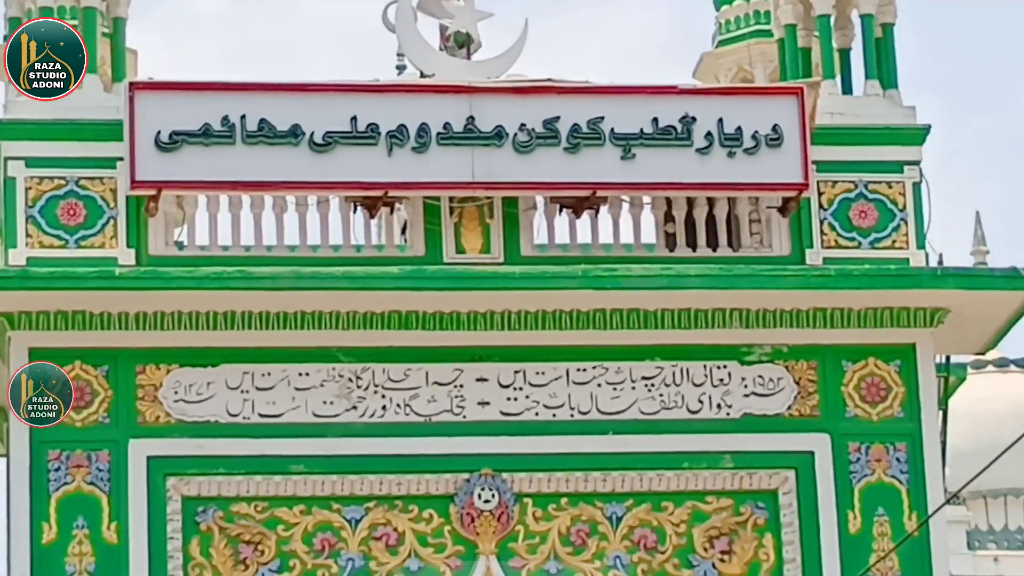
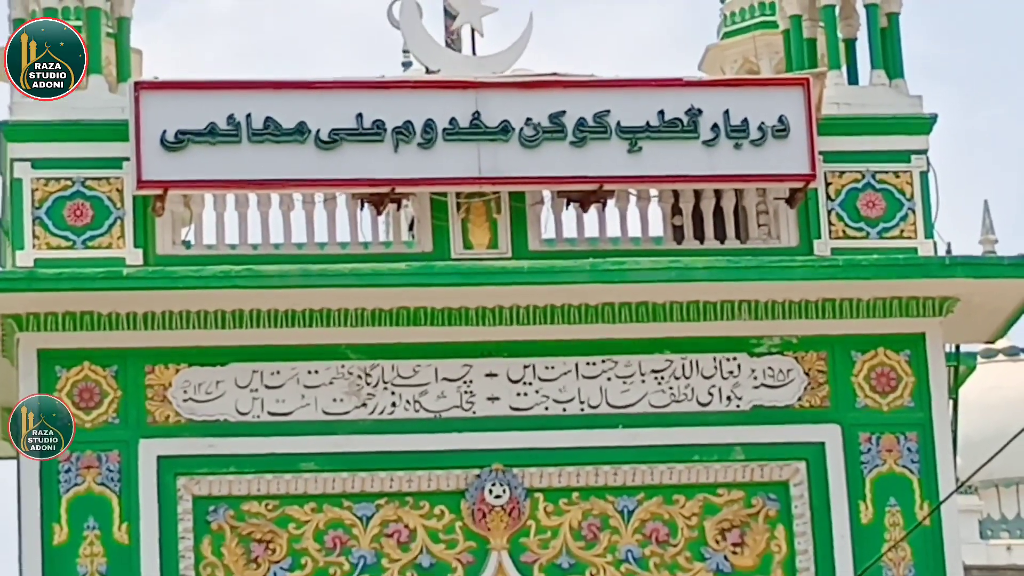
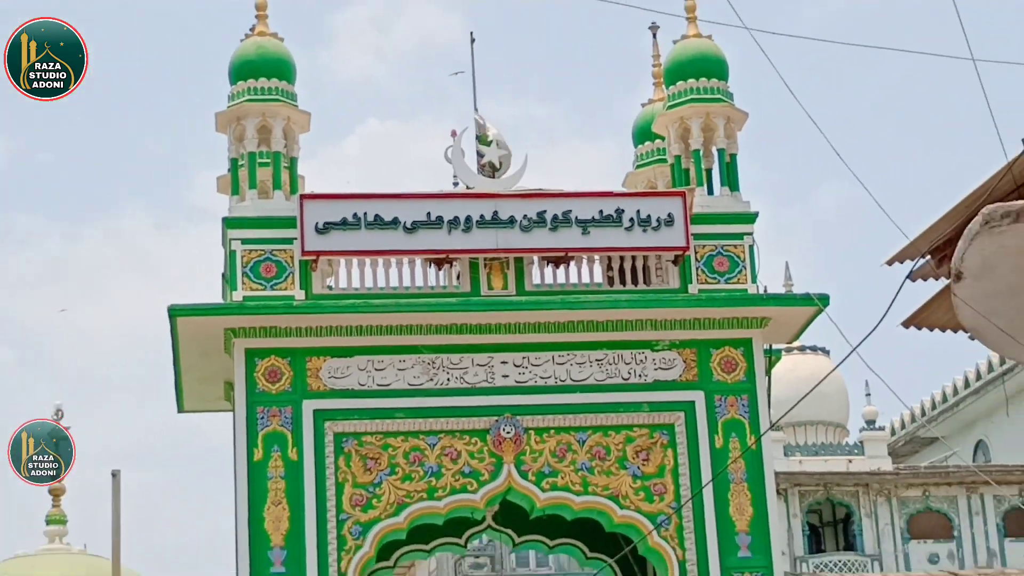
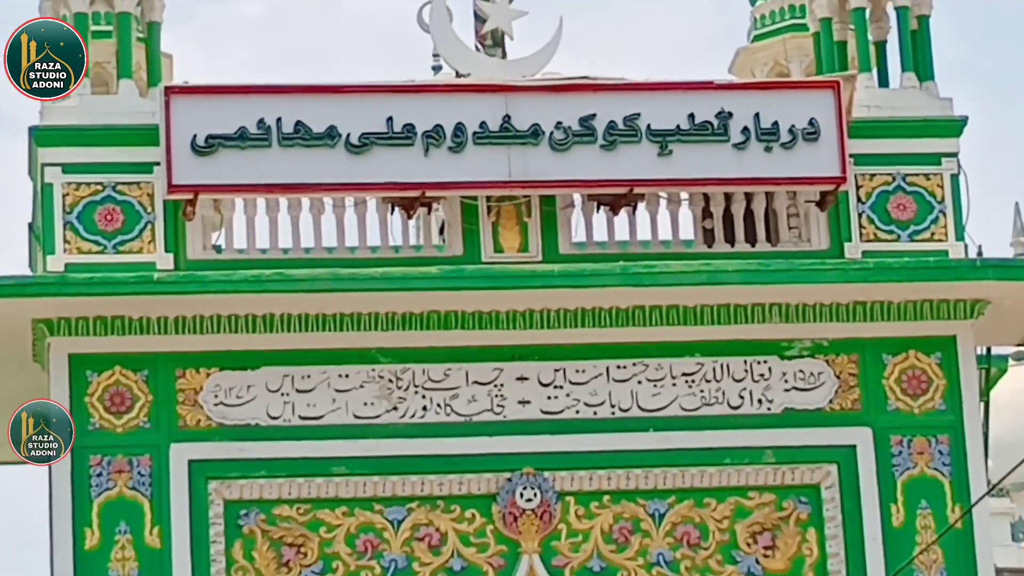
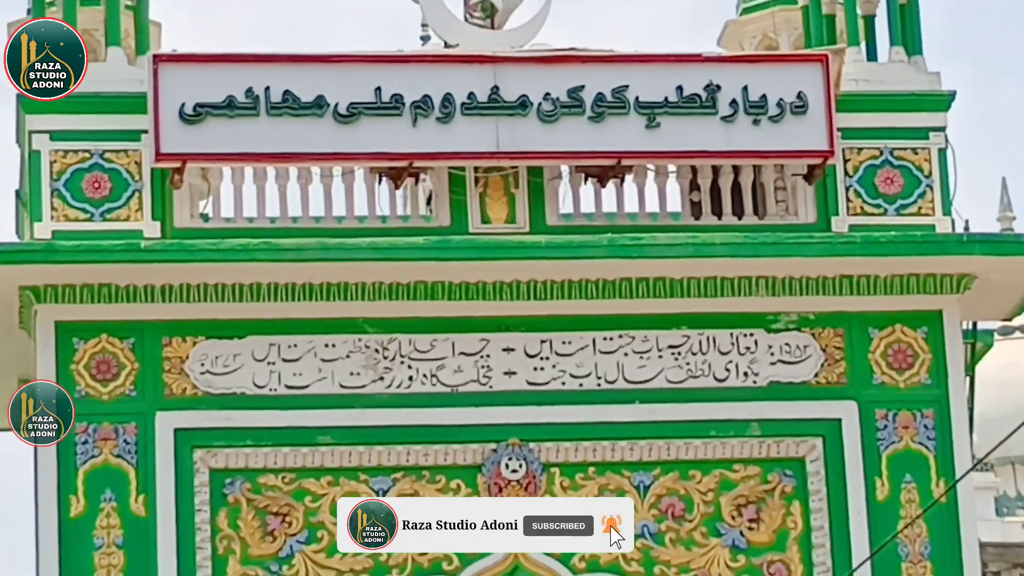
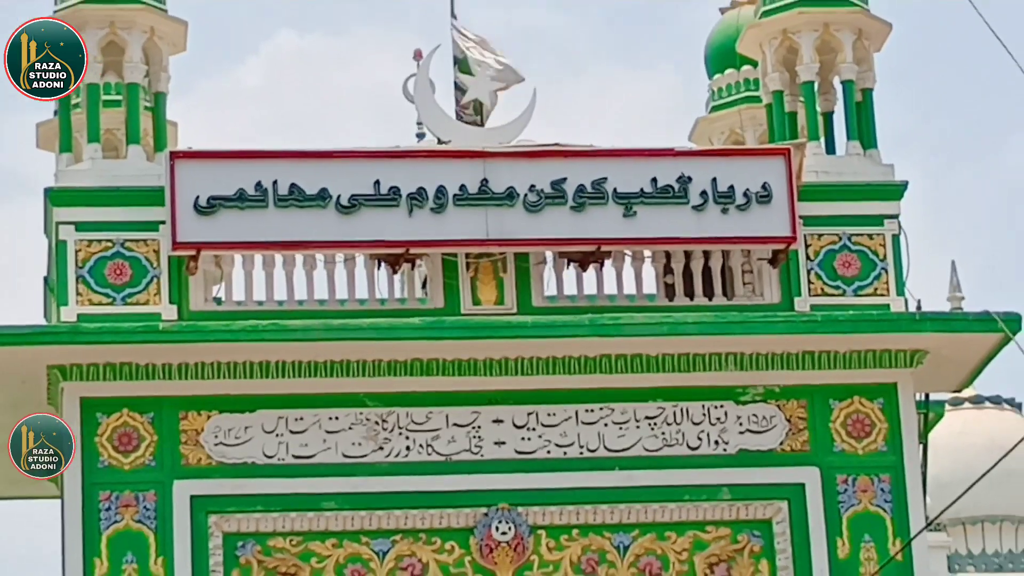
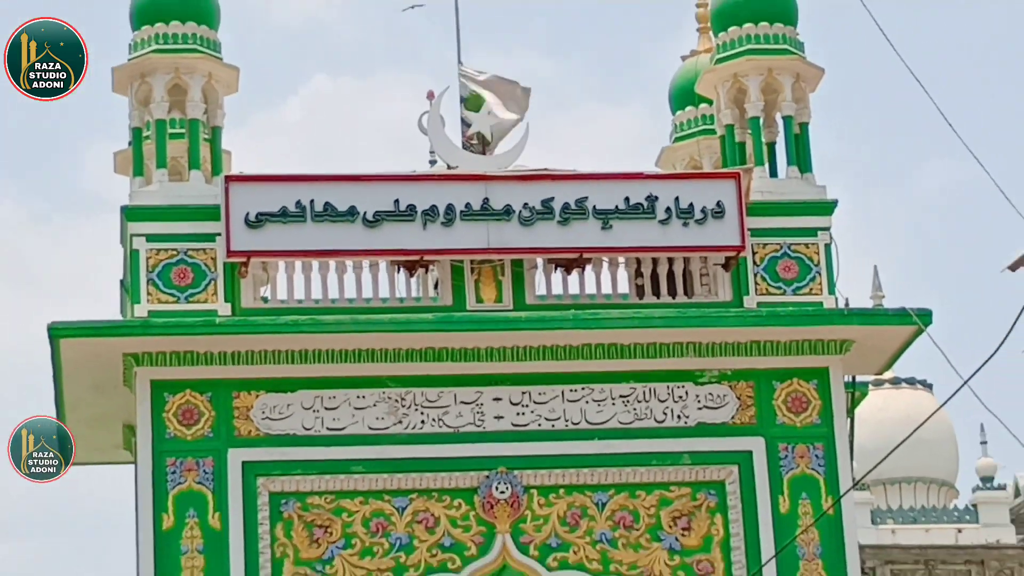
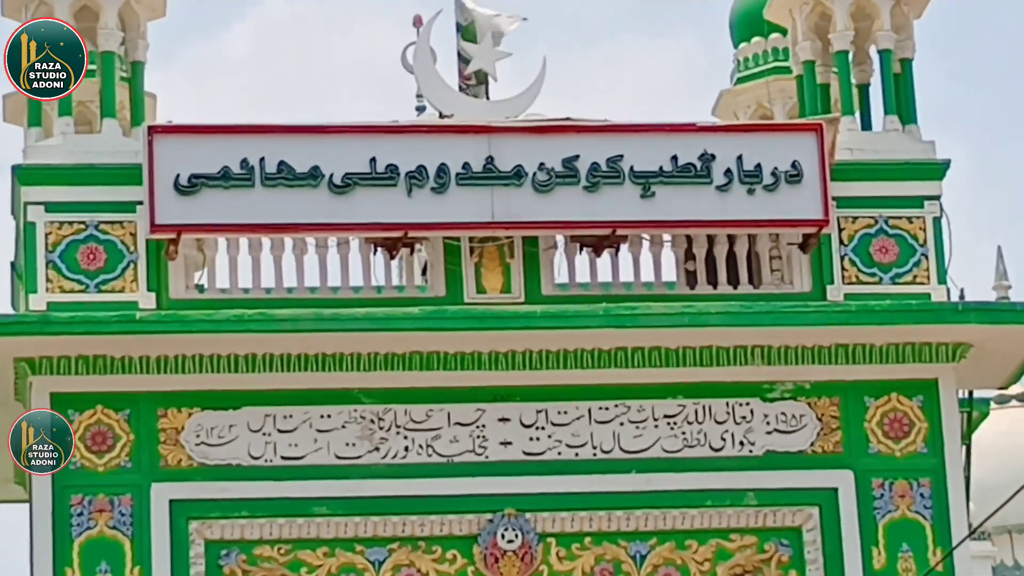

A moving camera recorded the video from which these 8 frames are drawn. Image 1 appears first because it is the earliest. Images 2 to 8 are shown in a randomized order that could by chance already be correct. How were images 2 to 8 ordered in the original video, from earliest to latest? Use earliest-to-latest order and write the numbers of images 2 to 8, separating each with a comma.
5, 2, 4, 8, 6, 7, 3
